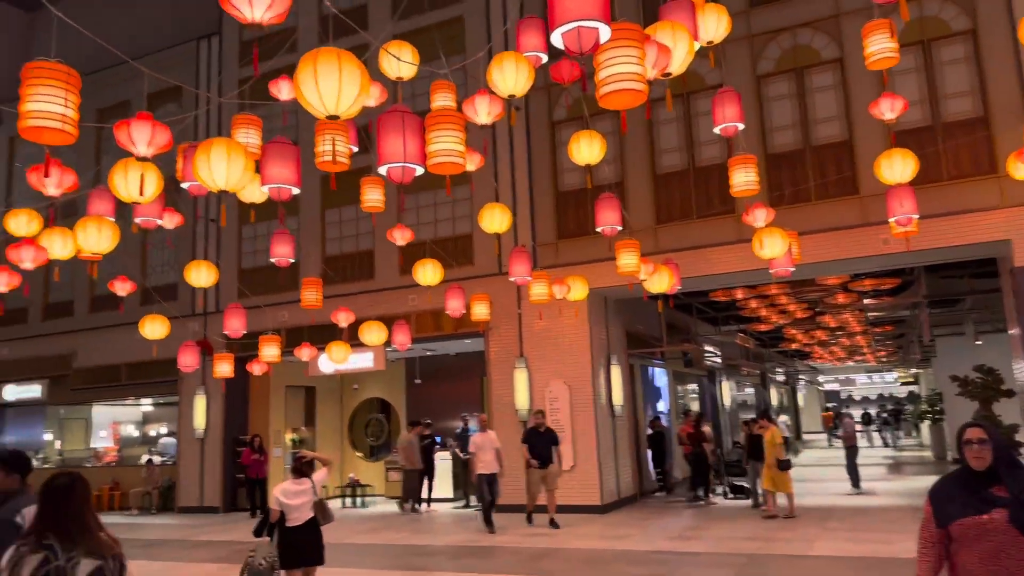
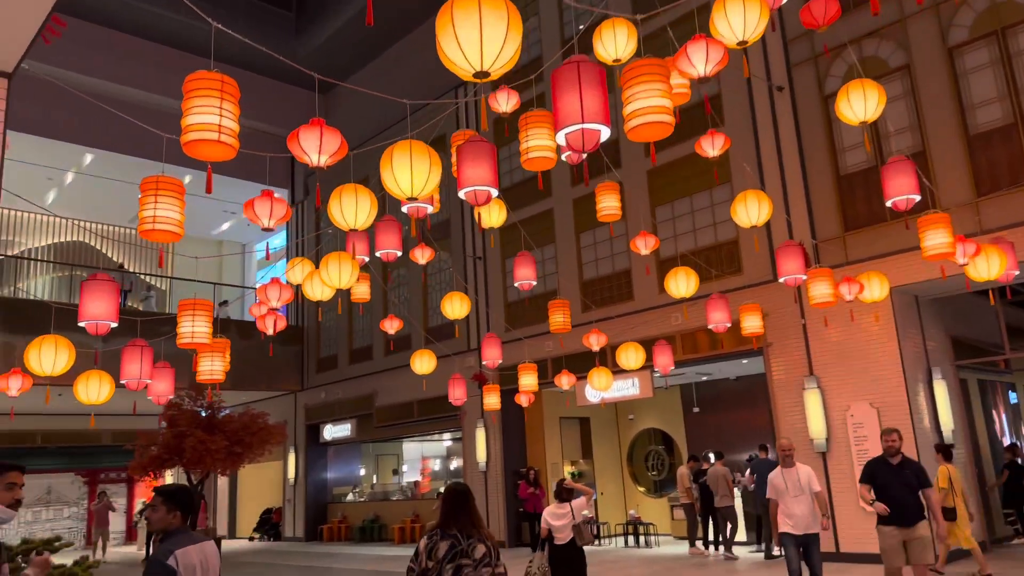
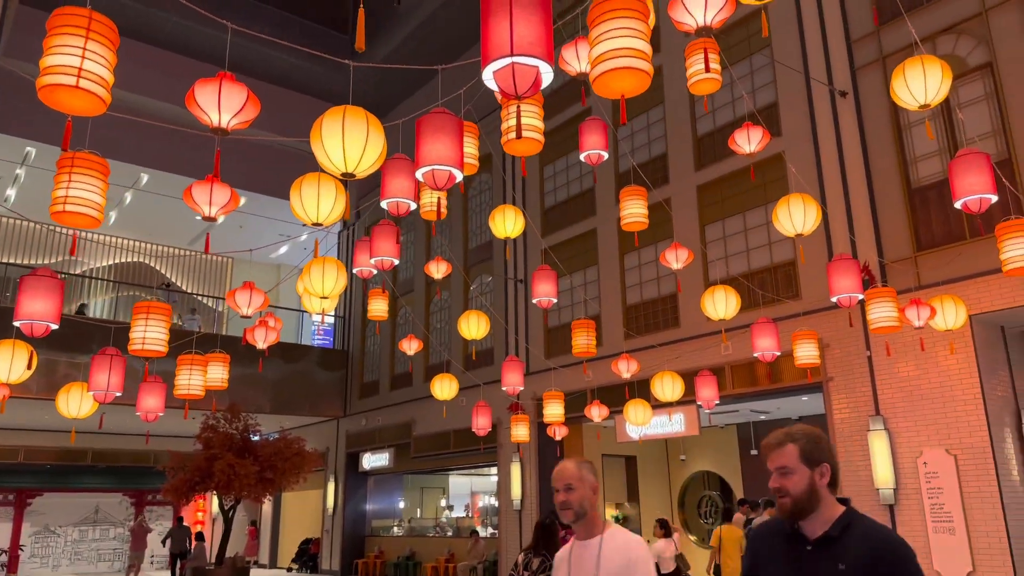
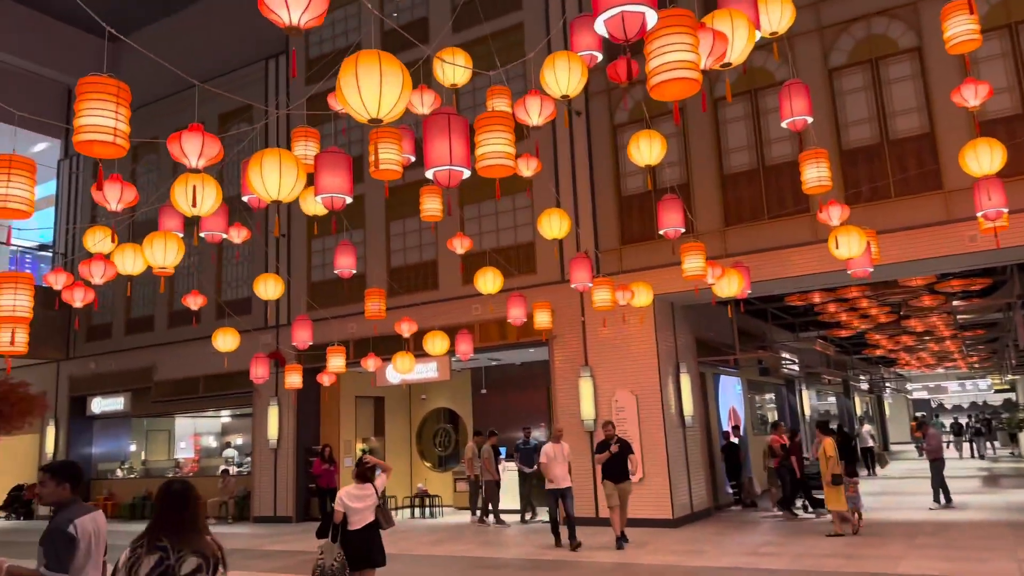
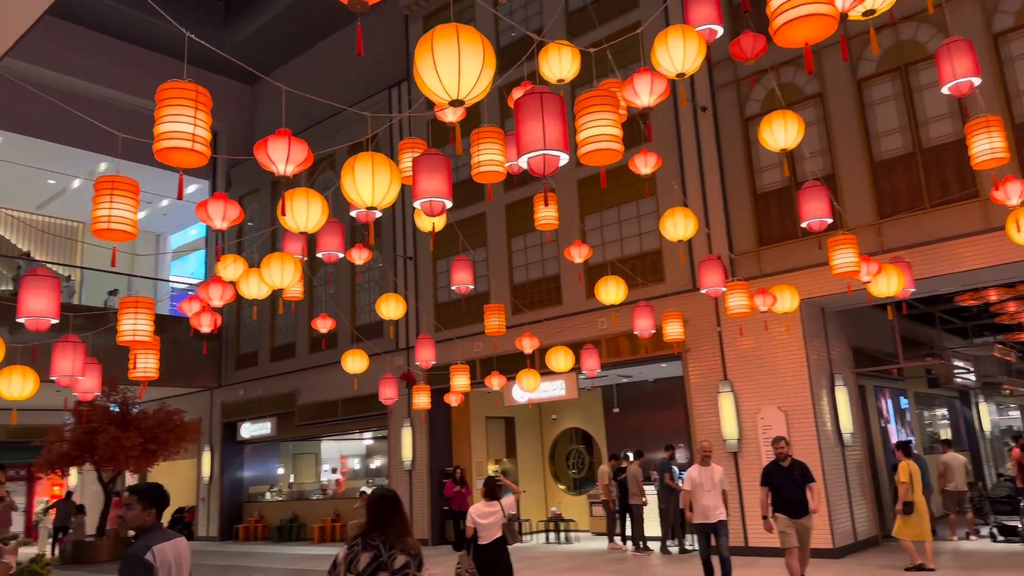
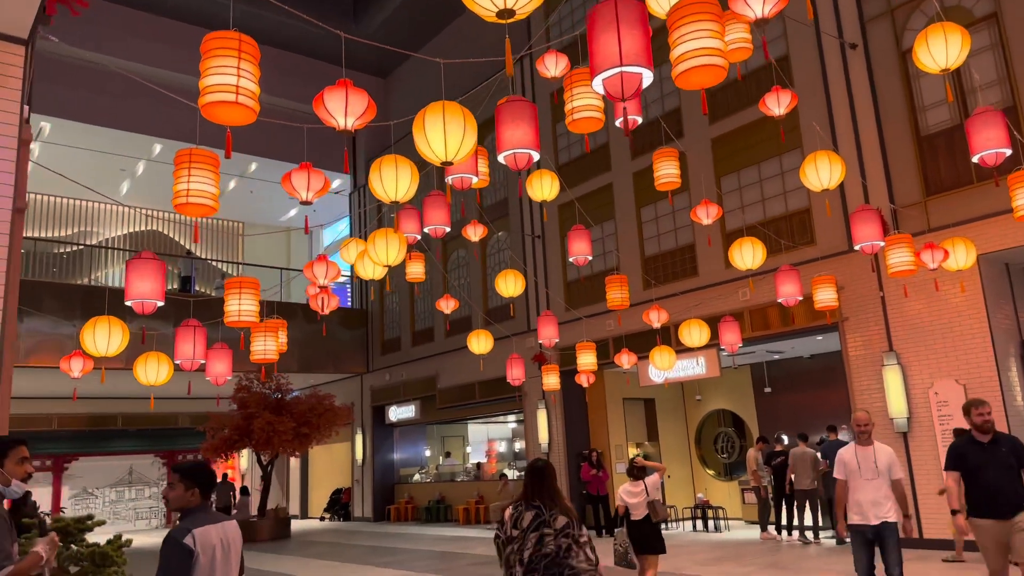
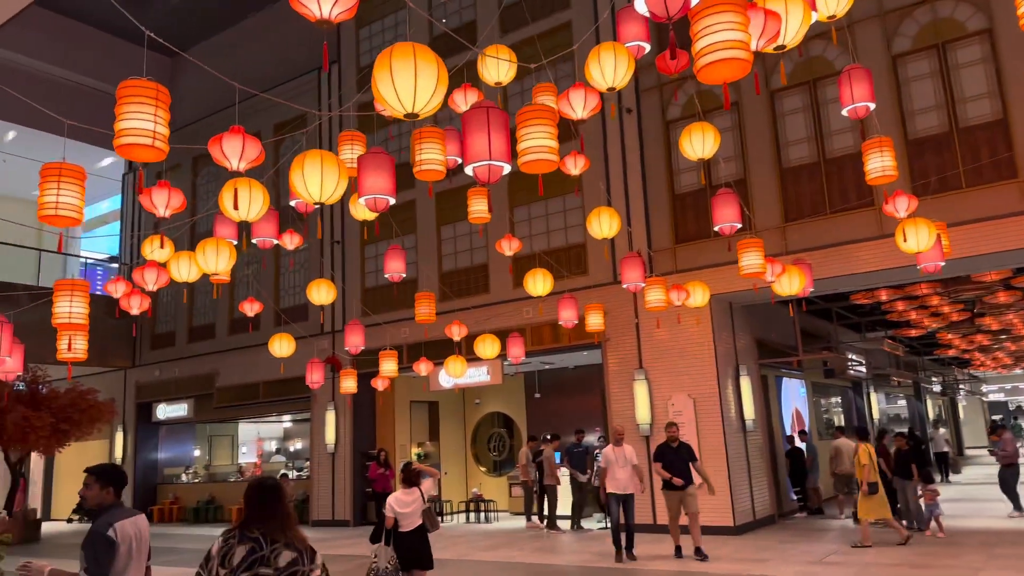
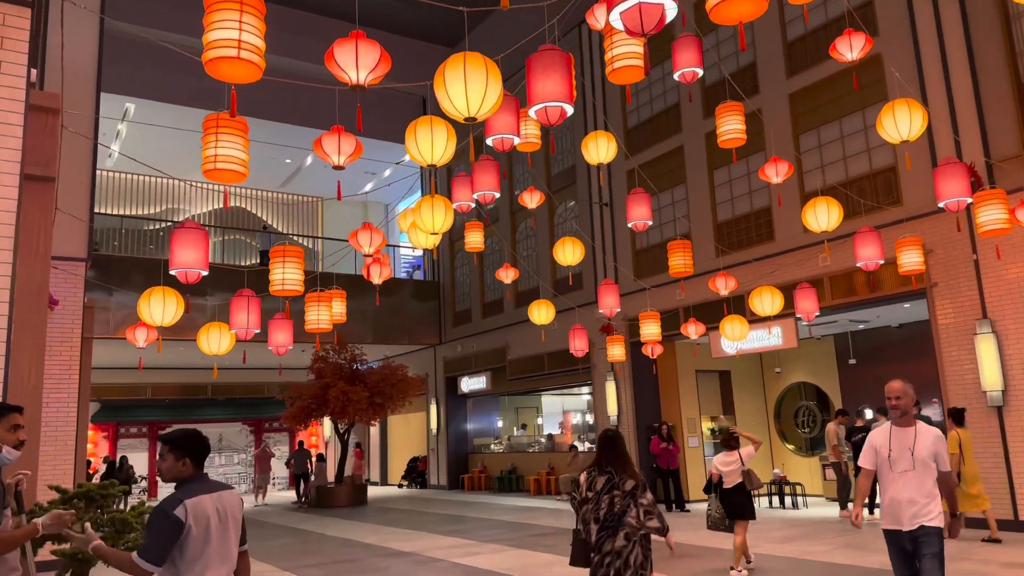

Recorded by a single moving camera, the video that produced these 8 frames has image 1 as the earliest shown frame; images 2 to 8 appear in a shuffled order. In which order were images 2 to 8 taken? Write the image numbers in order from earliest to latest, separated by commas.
4, 7, 5, 2, 6, 8, 3
